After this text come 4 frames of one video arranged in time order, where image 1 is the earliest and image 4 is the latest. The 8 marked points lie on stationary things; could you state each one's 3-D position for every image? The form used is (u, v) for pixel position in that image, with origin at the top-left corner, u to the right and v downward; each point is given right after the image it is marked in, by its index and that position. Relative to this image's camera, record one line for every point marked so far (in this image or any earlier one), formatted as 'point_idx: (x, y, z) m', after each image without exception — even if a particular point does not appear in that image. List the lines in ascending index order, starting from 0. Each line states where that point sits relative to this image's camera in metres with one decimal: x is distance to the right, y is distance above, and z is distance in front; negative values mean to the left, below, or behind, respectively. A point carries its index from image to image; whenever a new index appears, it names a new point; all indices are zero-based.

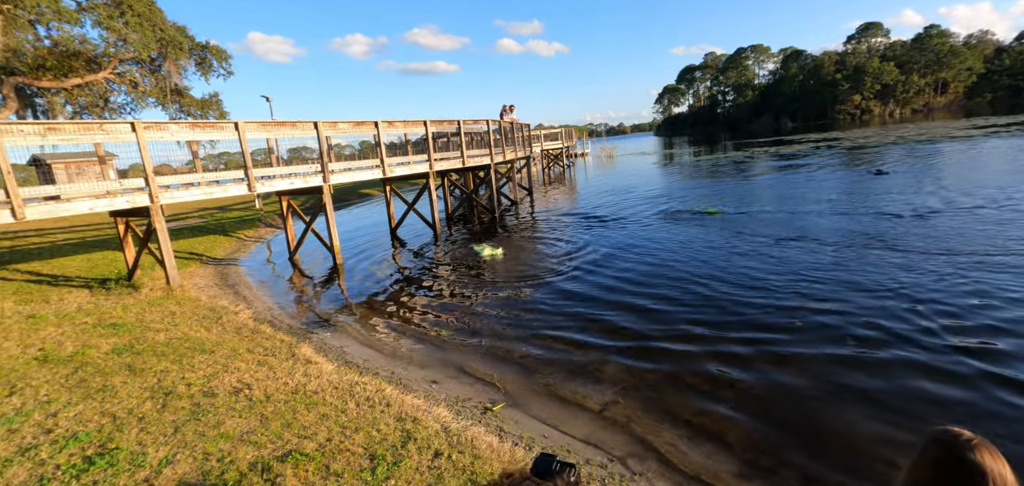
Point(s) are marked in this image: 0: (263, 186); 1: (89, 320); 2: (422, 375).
0: (-6.8, +1.6, +13.5) m
1: (-8.1, -1.5, +9.5) m
2: (-1.3, -1.9, +7.0) m
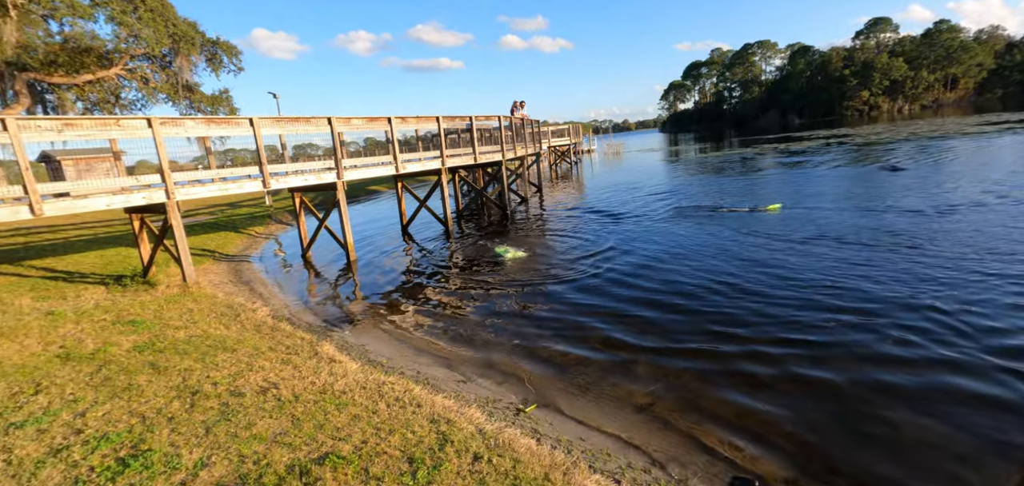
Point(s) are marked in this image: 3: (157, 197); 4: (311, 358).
0: (-6.4, +1.6, +13.4) m
1: (-7.7, -1.4, +9.4) m
2: (-0.9, -1.8, +6.9) m
3: (-8.1, +1.0, +11.3) m
4: (-3.0, -1.7, +7.3) m
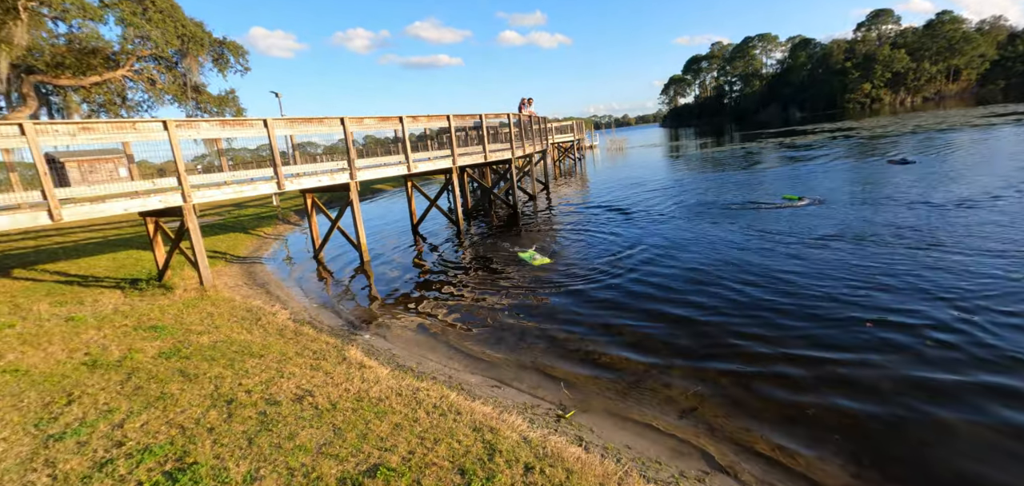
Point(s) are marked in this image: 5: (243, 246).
0: (-6.0, +1.6, +13.4) m
1: (-7.3, -1.5, +9.4) m
2: (-0.4, -1.9, +6.8) m
3: (-7.6, +1.0, +11.2) m
4: (-2.5, -1.8, +7.3) m
5: (-10.1, -0.1, +18.6) m
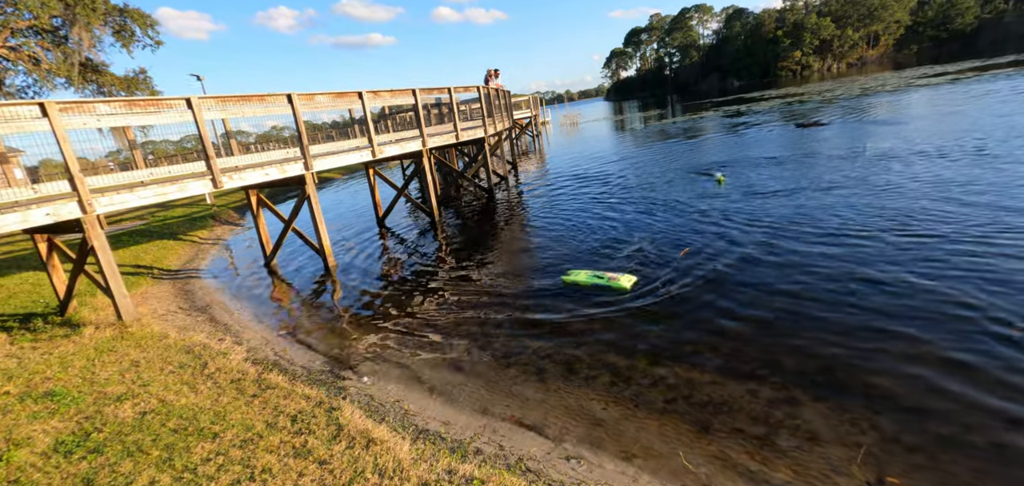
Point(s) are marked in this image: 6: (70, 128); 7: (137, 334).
0: (-6.0, +1.4, +10.6) m
1: (-6.7, -2.0, +6.7) m
2: (+0.3, -2.0, +4.8) m
3: (-7.5, +0.5, +8.3) m
4: (-1.8, -2.0, +5.1) m
5: (-10.6, -0.4, +15.5) m
6: (-7.2, +1.9, +8.1) m
7: (-6.6, -1.6, +8.7) m
